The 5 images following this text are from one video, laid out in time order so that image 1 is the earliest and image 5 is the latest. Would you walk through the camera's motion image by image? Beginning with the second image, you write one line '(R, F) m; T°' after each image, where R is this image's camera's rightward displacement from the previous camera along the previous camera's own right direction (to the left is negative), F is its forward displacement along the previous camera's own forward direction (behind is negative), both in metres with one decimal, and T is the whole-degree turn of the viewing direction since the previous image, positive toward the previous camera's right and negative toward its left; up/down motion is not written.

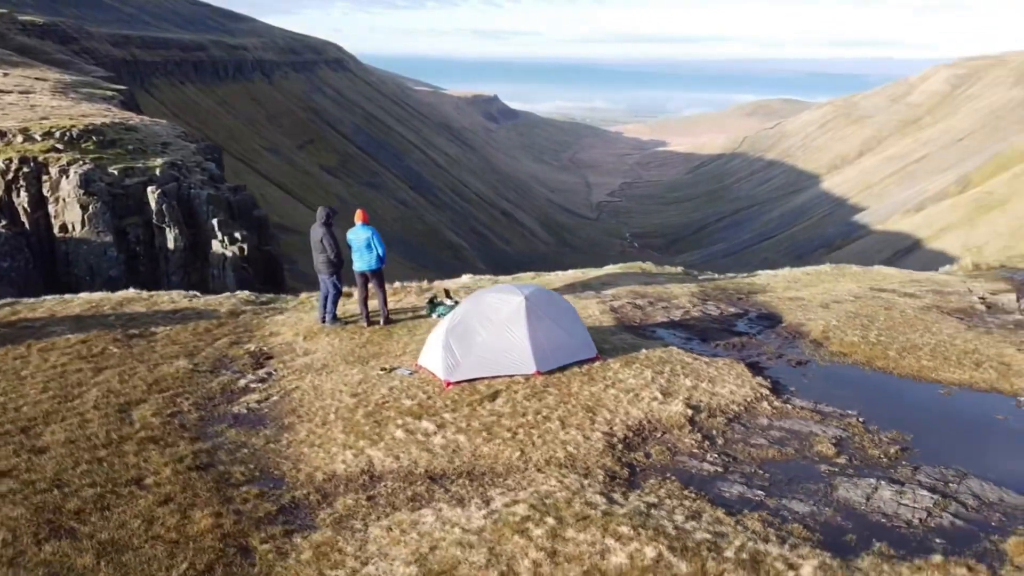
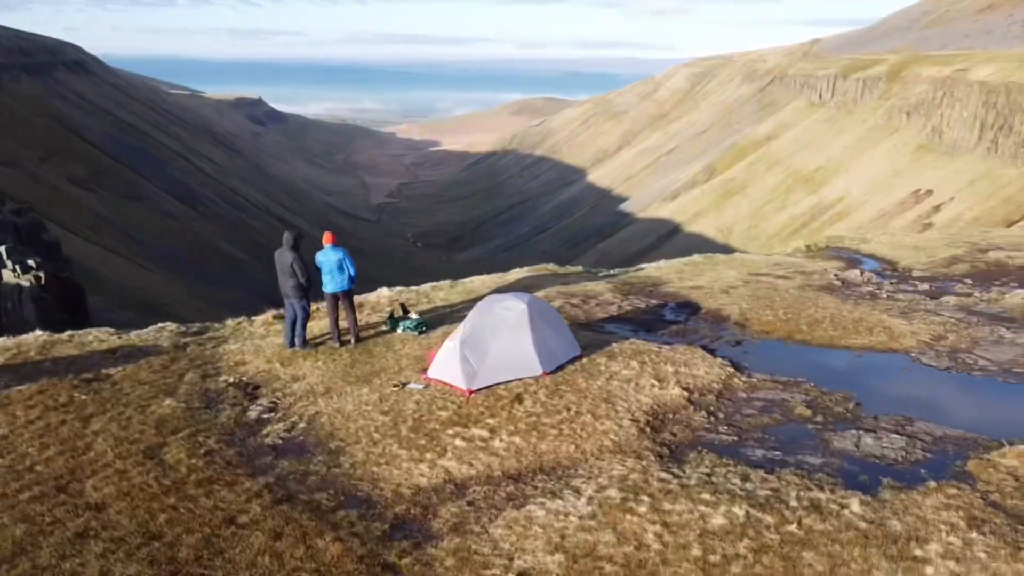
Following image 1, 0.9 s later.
(-3.9, -0.5) m; +15°
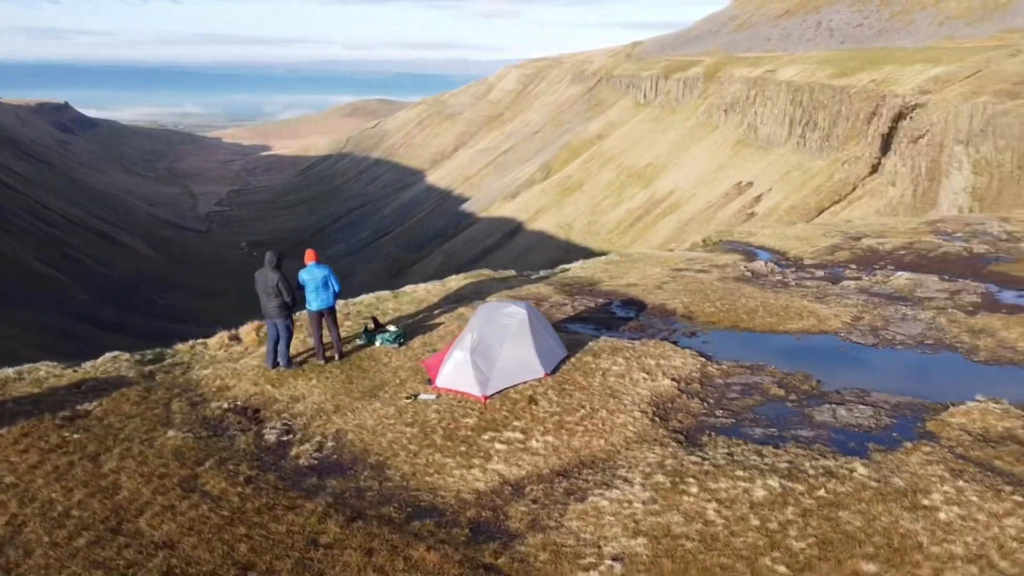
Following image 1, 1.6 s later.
(-3.0, -0.4) m; +11°
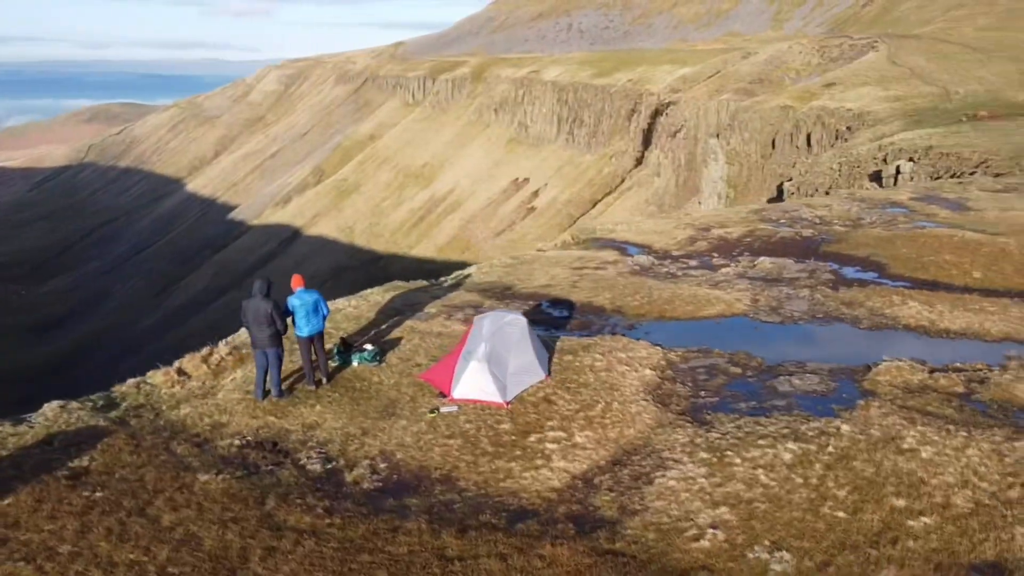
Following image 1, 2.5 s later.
(-4.4, -0.3) m; +16°
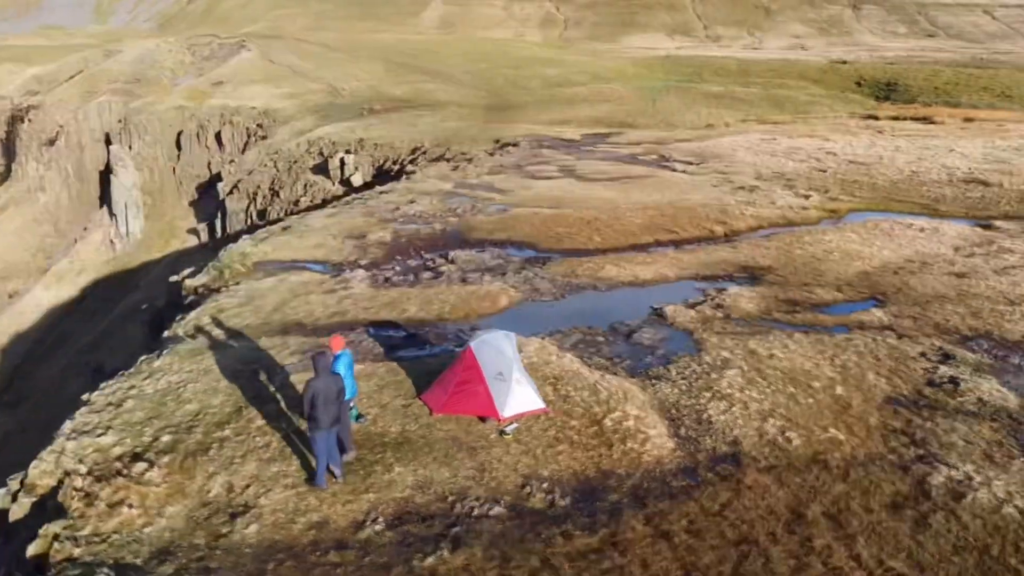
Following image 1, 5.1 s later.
(-12.0, +2.8) m; +42°
